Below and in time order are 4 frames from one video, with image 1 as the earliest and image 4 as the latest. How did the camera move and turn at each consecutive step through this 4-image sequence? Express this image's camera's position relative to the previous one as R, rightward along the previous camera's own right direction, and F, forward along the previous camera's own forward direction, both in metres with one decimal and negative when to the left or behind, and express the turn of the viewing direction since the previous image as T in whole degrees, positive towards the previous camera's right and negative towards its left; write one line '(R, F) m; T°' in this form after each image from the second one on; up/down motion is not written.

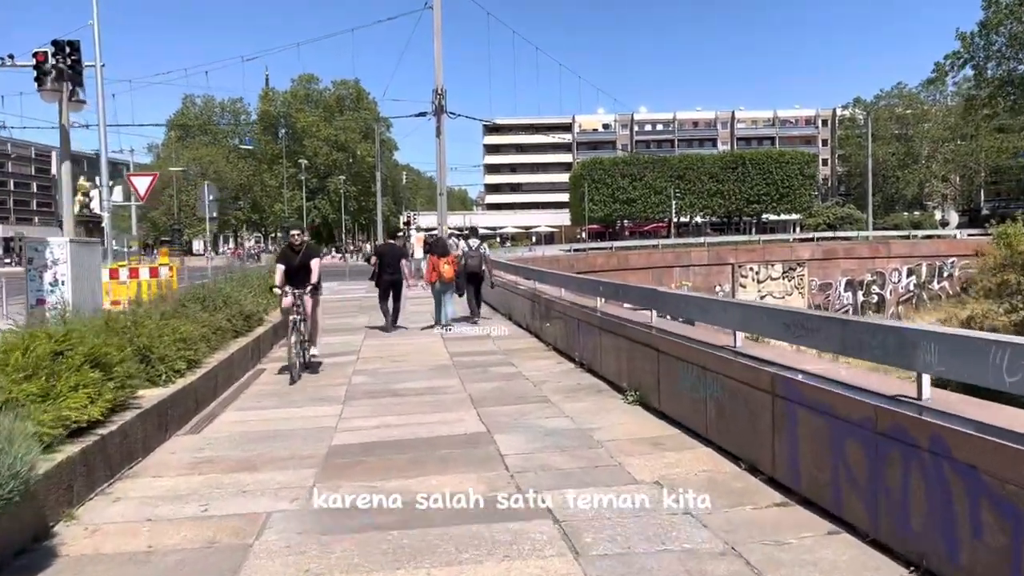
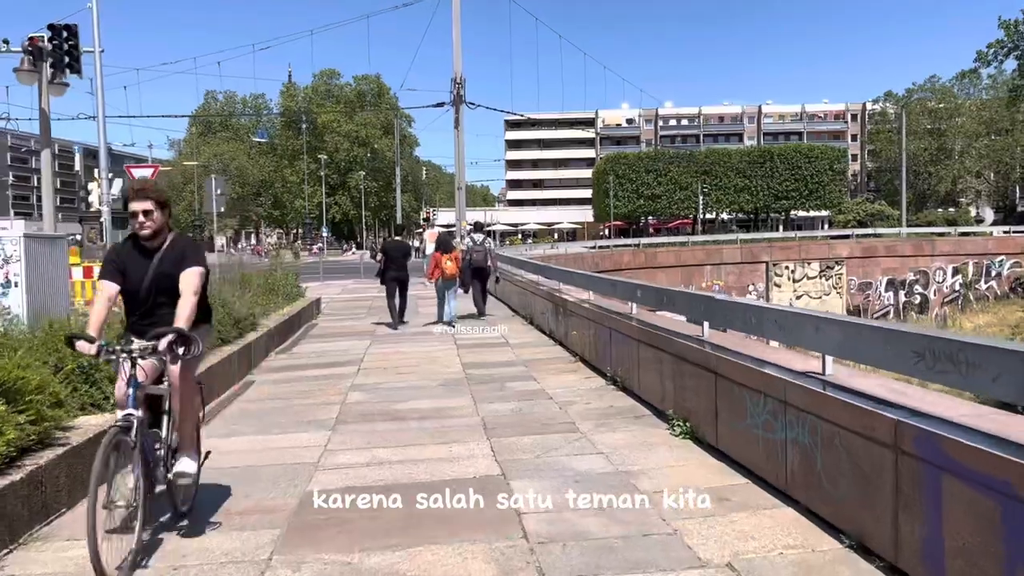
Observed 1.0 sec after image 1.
(0.0, +1.4) m; -1°
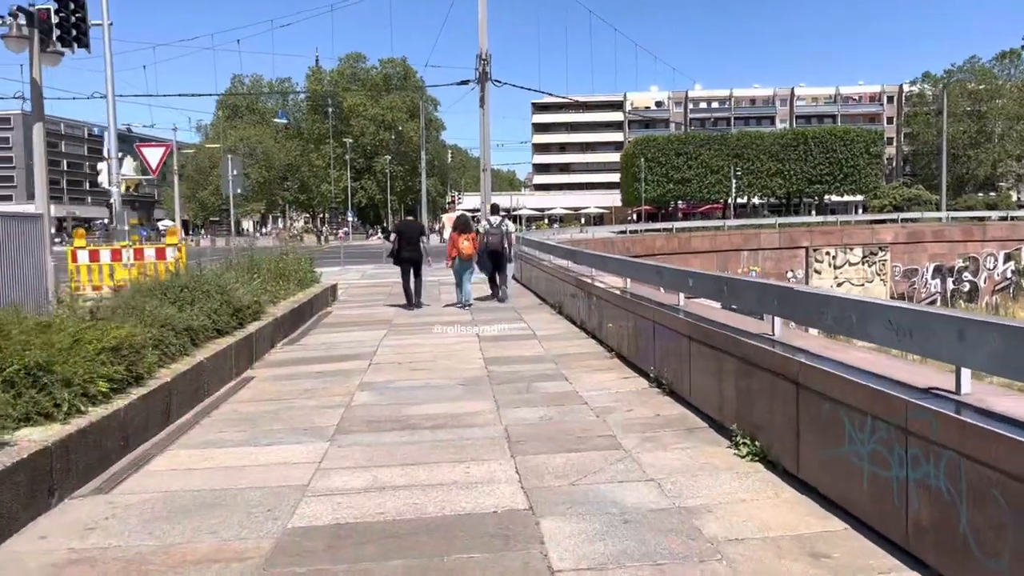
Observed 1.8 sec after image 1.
(0.0, +1.1) m; -2°
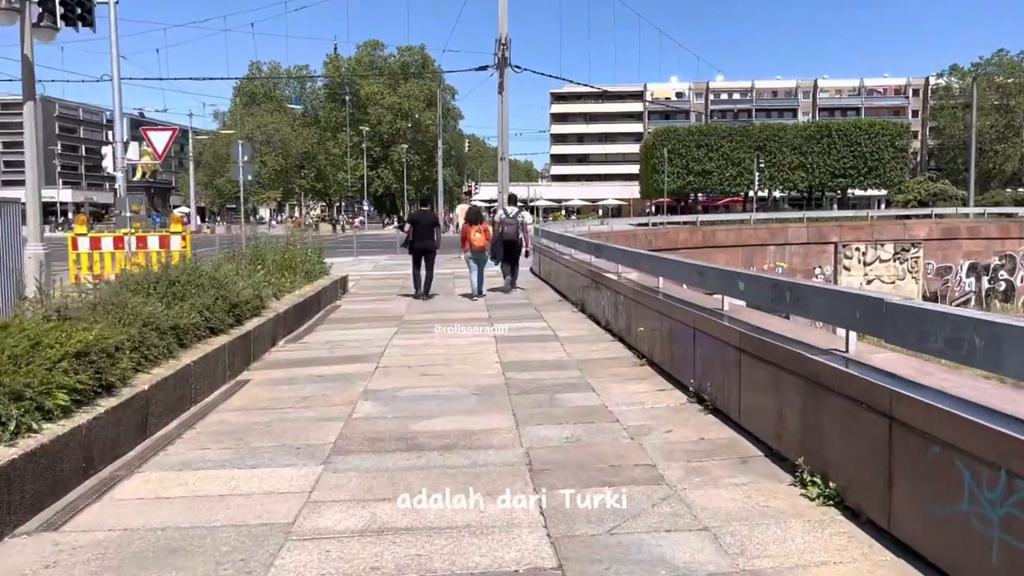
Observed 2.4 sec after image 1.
(-0.1, +0.8) m; -1°
